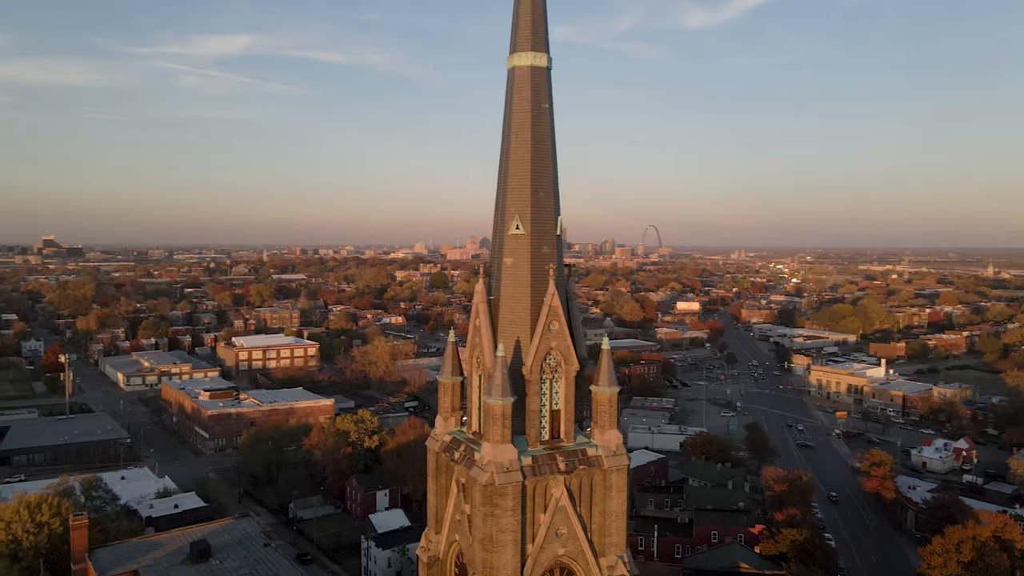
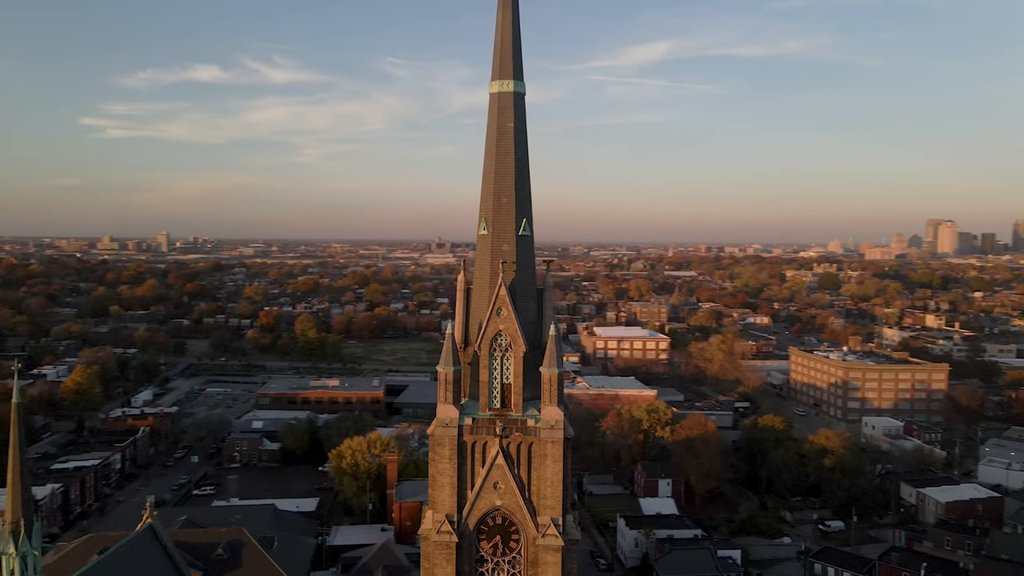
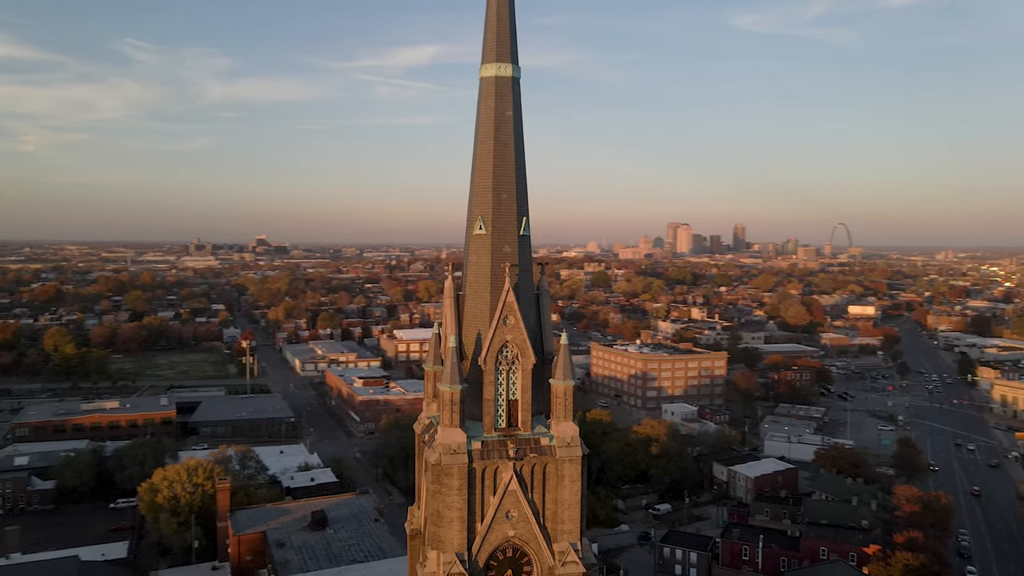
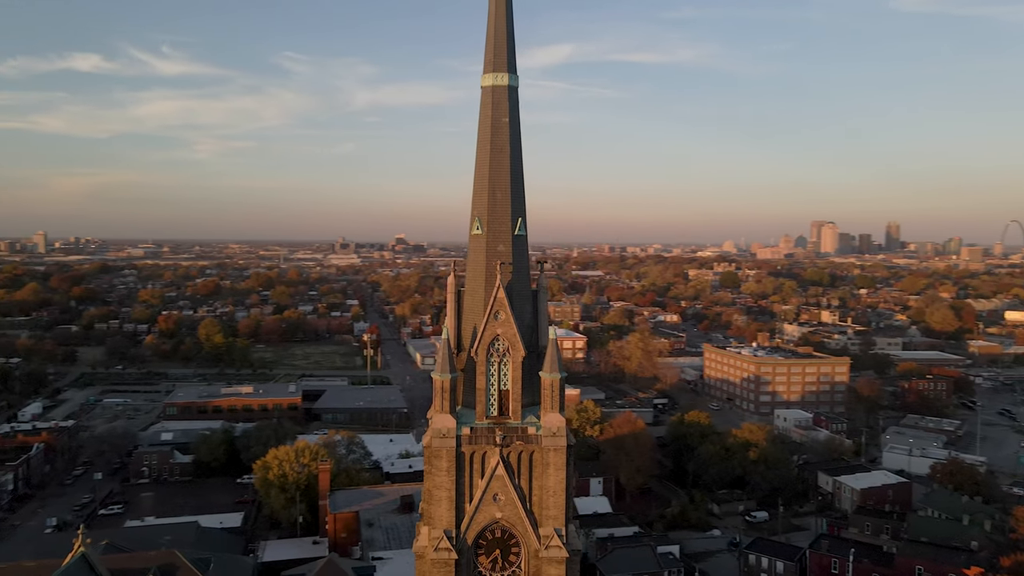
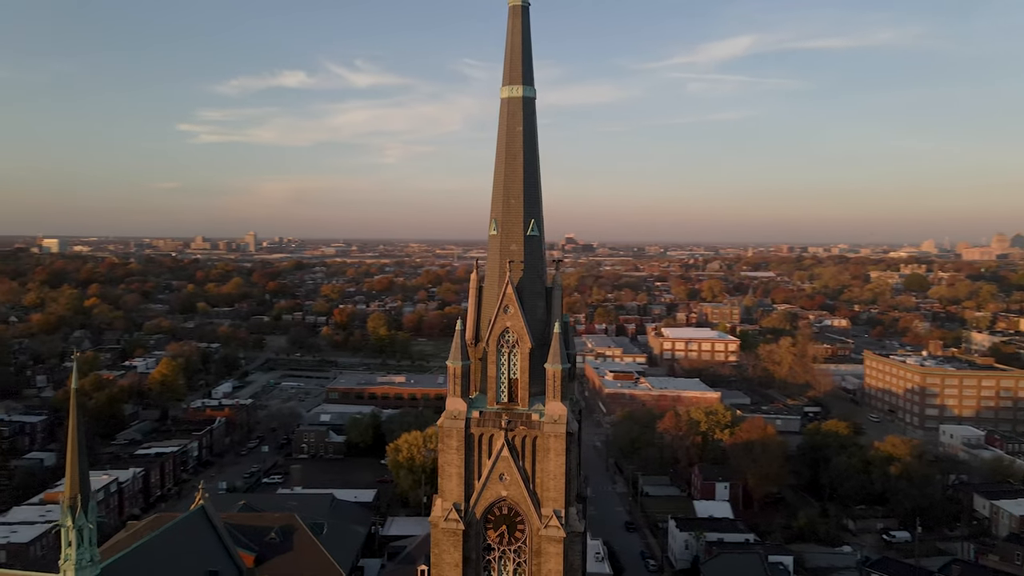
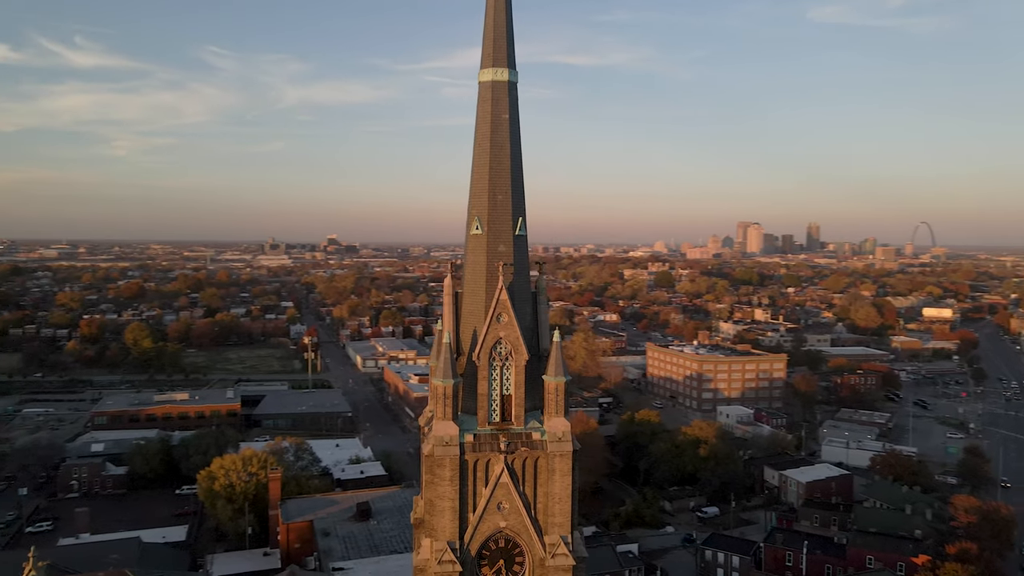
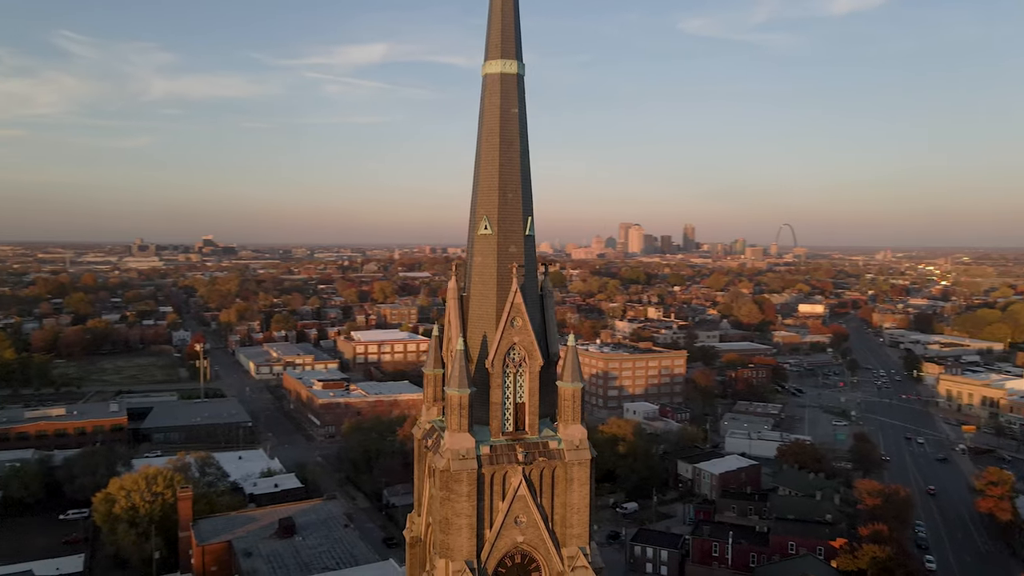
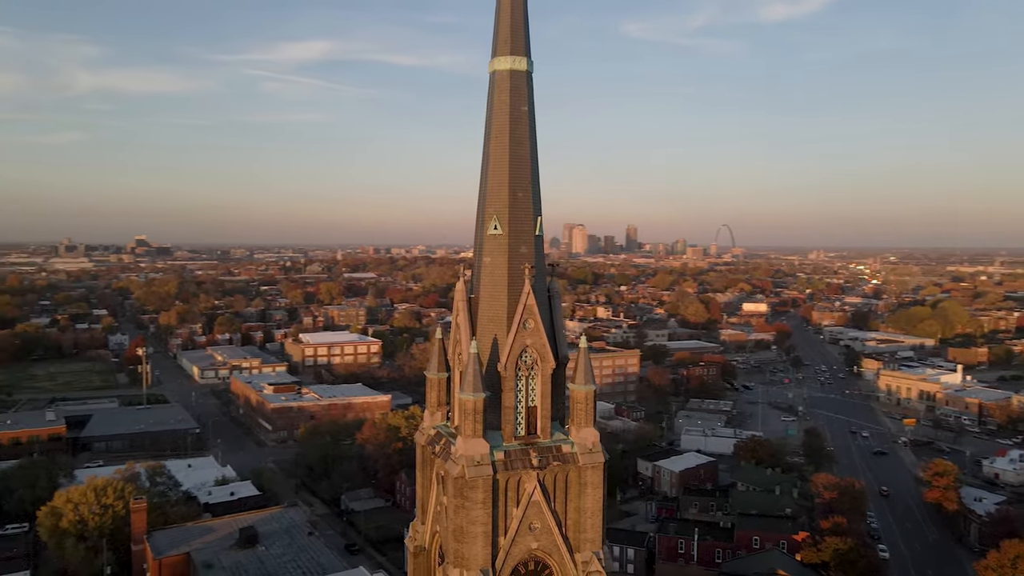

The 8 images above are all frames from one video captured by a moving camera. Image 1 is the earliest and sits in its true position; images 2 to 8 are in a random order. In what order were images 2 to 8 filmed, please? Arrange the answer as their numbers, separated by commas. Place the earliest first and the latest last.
8, 7, 3, 6, 4, 2, 5
